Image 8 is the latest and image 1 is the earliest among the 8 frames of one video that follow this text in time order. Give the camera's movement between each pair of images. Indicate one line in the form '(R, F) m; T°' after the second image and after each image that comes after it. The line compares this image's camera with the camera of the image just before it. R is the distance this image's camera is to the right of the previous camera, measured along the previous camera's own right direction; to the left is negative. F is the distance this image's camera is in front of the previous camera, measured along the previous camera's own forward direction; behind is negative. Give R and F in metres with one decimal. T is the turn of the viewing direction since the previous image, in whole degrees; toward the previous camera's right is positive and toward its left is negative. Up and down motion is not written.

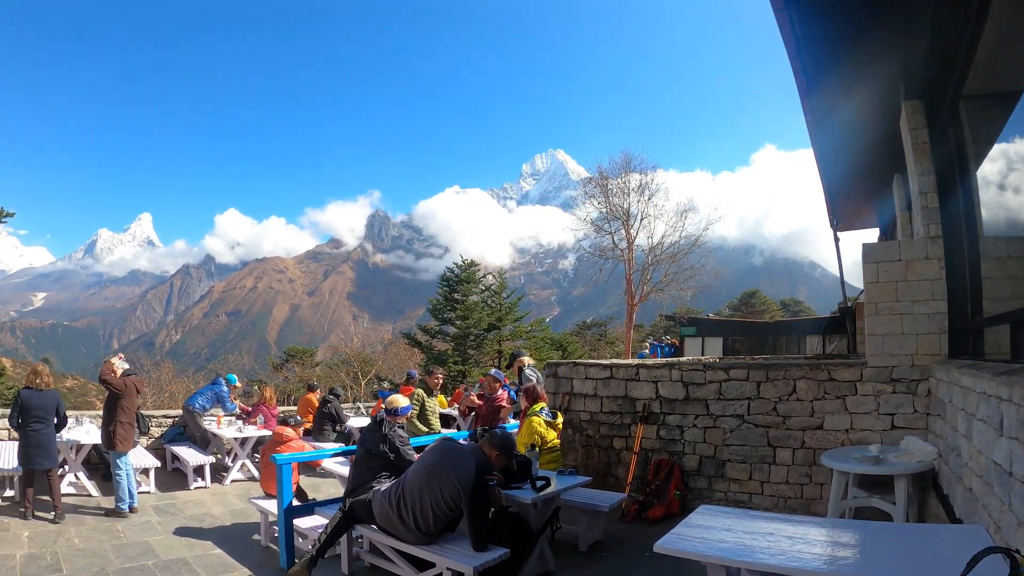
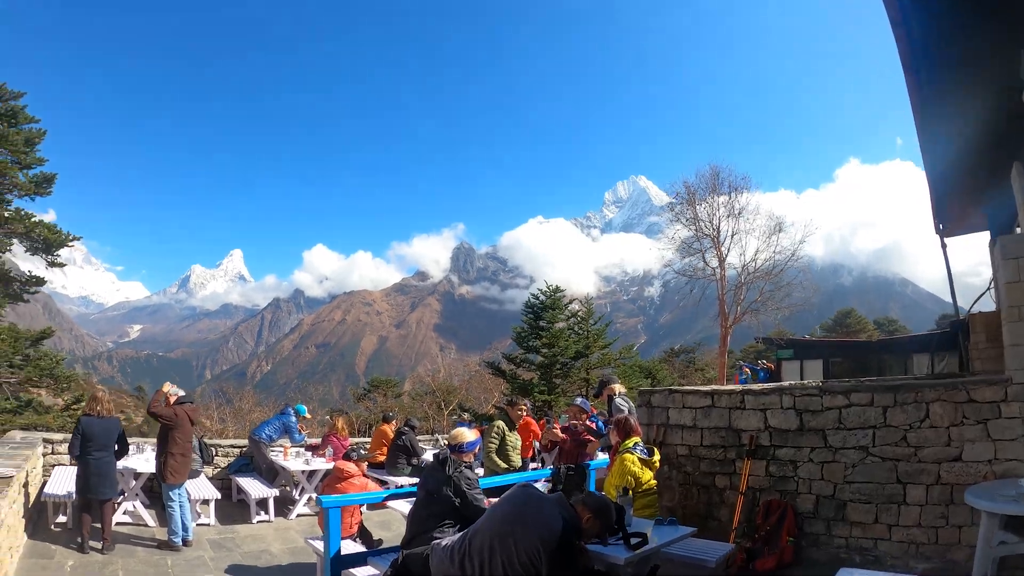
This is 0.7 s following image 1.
(0.0, +1.2) m; -9°
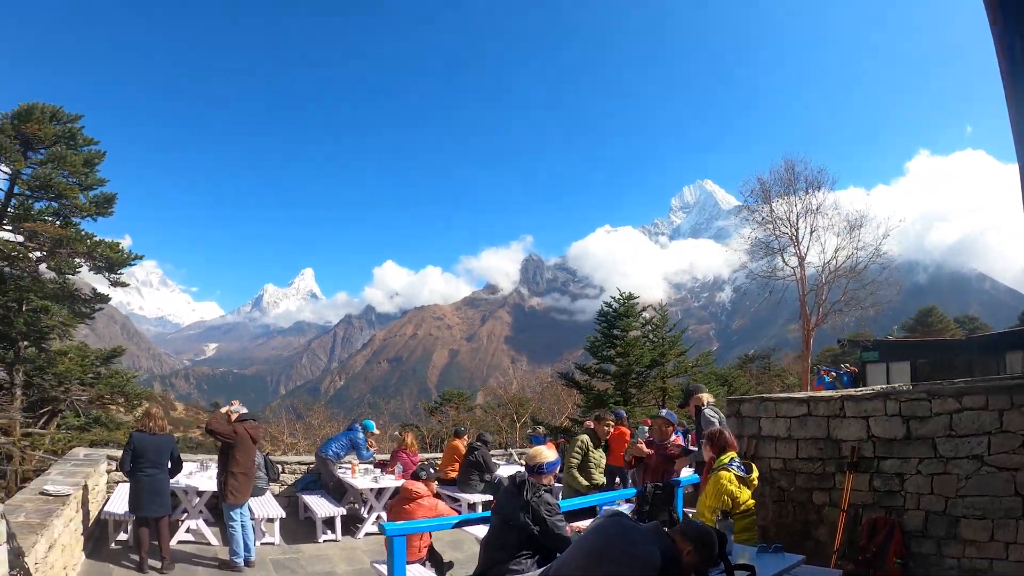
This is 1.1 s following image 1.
(-0.1, +0.8) m; -7°
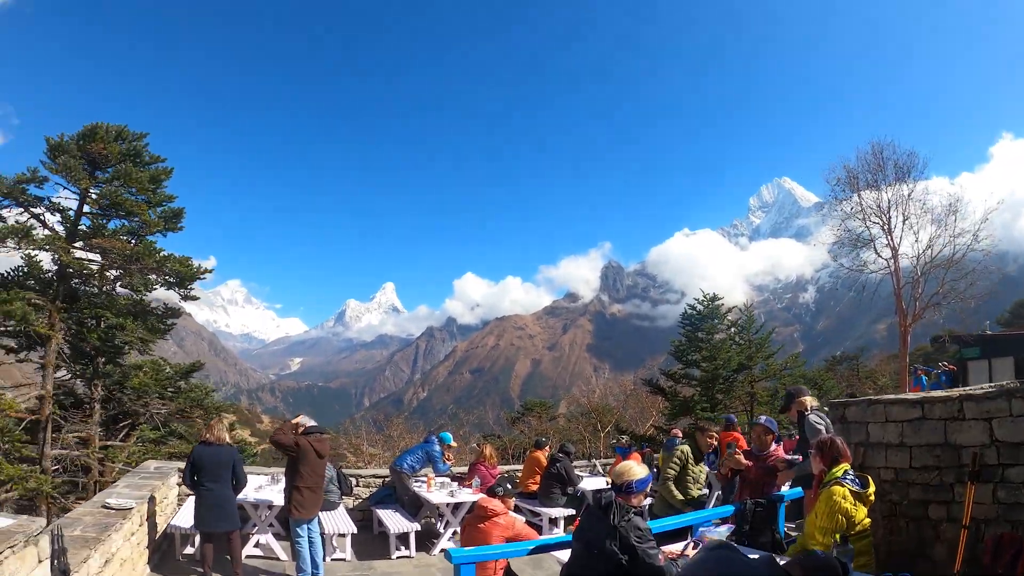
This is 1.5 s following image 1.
(0.0, +0.5) m; -7°
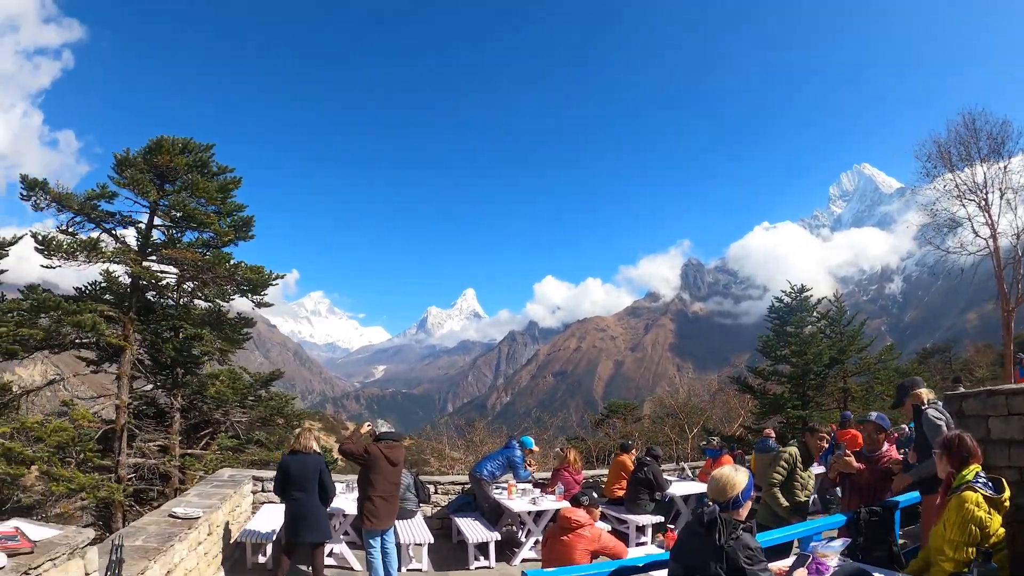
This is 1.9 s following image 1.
(0.0, +0.4) m; -7°
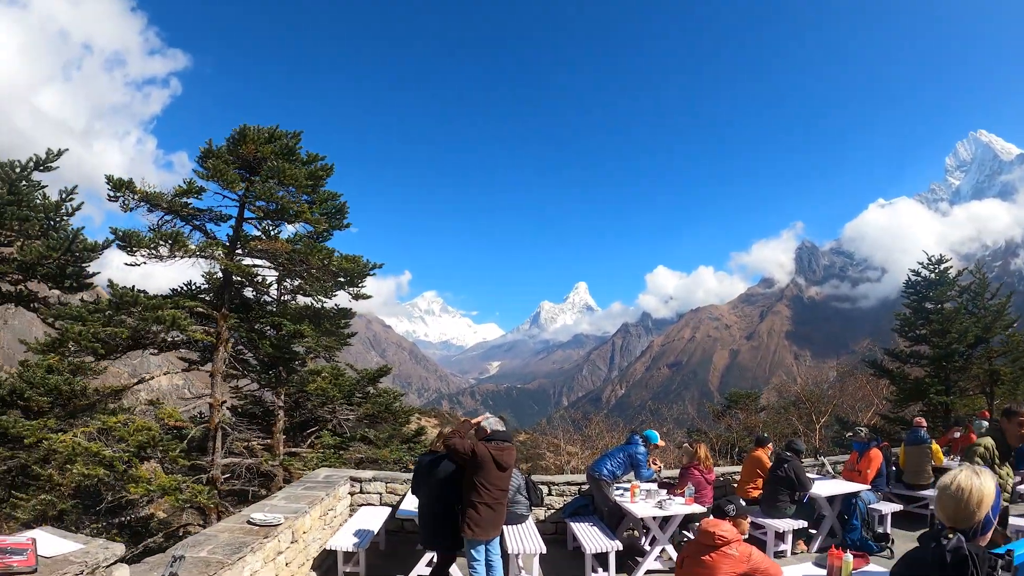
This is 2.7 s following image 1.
(0.0, +0.6) m; -11°
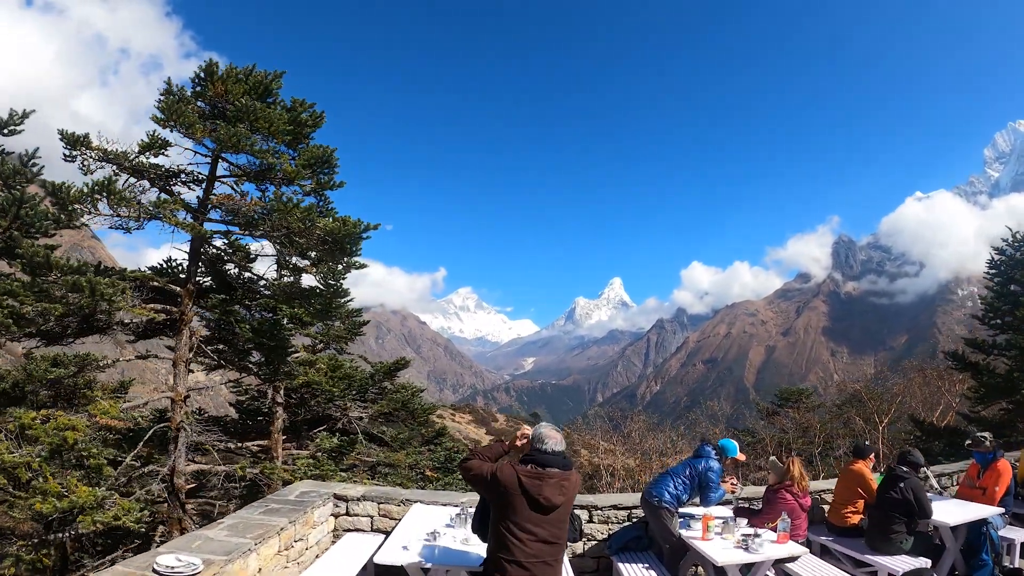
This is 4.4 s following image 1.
(0.0, +0.9) m; -4°
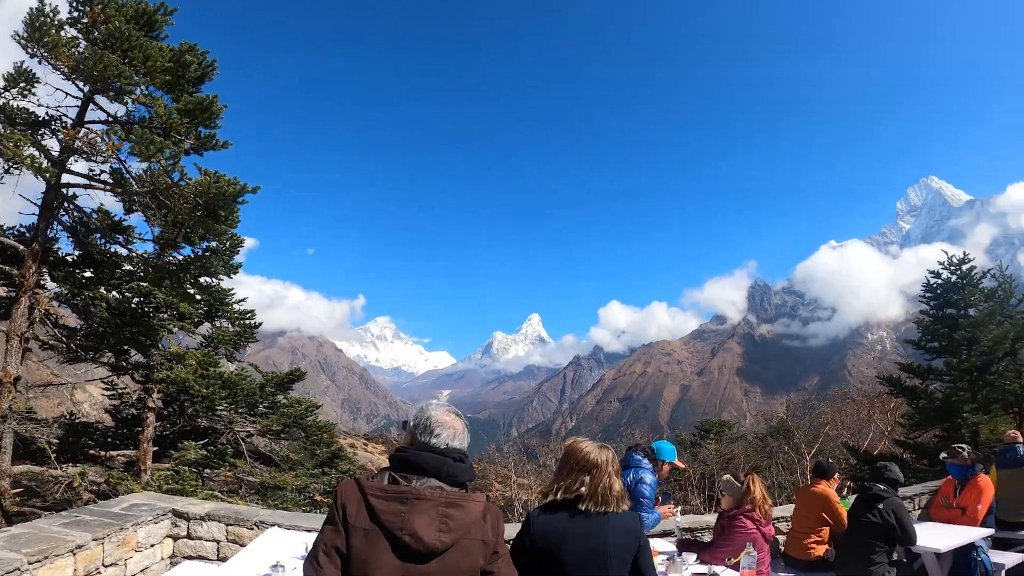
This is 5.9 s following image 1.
(-0.1, +0.7) m; +8°
